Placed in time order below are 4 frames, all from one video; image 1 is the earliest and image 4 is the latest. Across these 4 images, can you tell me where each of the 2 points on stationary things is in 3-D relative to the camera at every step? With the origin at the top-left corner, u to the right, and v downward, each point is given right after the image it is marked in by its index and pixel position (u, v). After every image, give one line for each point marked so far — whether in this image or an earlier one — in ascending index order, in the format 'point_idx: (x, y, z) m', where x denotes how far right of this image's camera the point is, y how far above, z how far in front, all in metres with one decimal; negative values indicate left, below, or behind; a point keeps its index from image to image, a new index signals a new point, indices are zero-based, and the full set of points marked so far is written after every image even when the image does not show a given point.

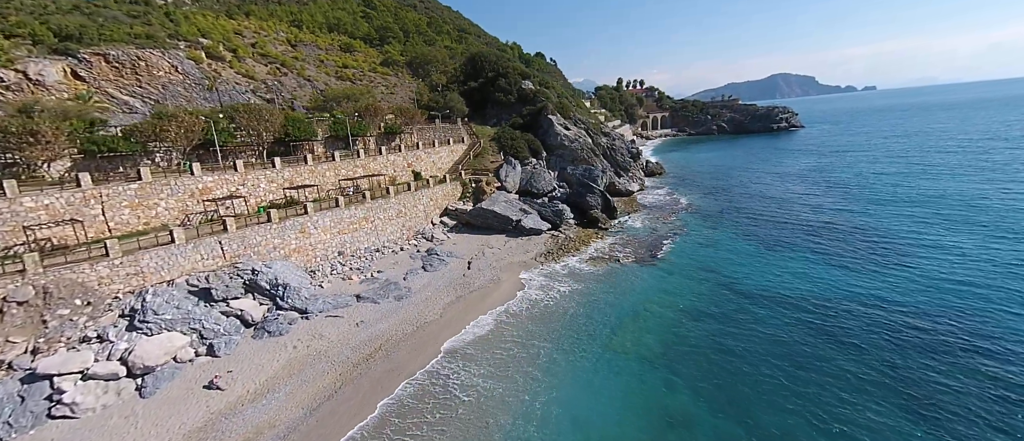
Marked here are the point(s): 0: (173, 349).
0: (-15.4, -5.9, +17.8) m
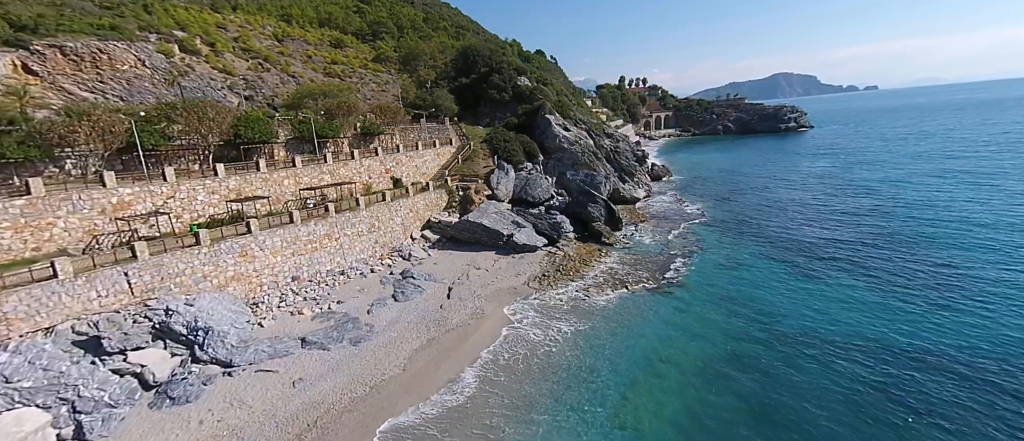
0: (-16.2, -7.1, +13.0) m
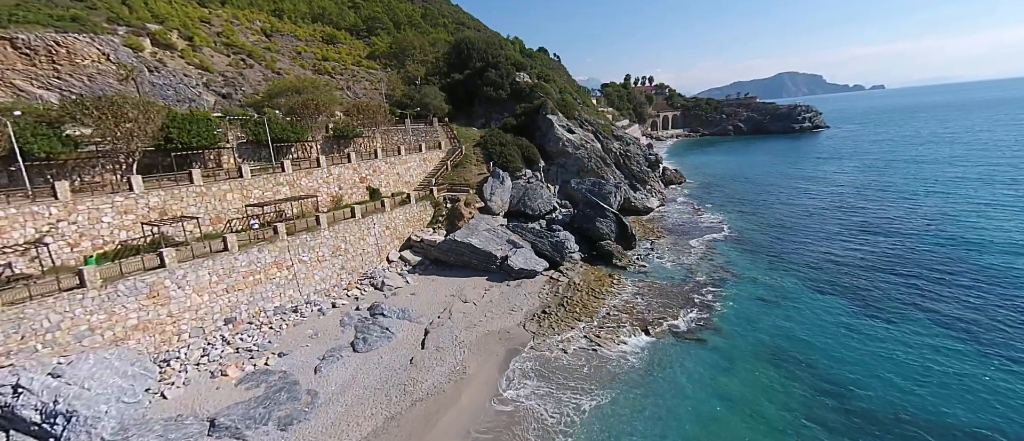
0: (-16.8, -8.4, +7.9) m
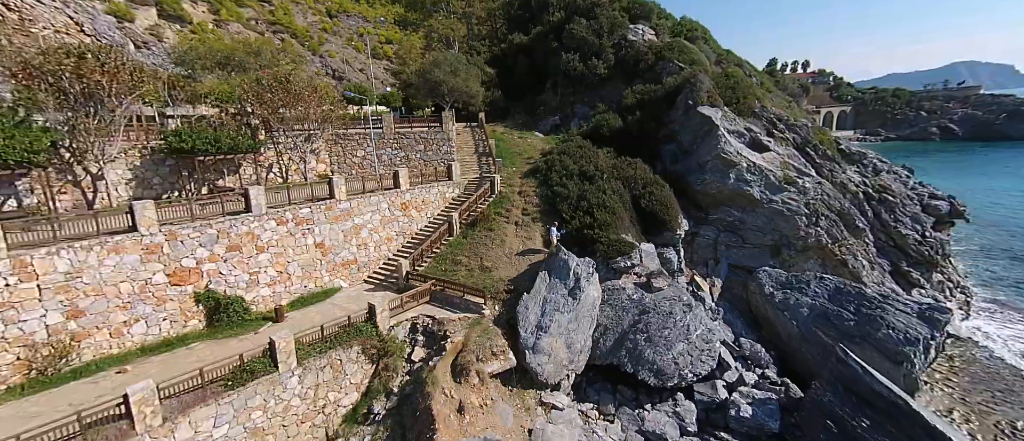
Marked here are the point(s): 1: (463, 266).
0: (-20.3, -12.9, -10.7) m
1: (-1.7, -1.6, +14.6) m
